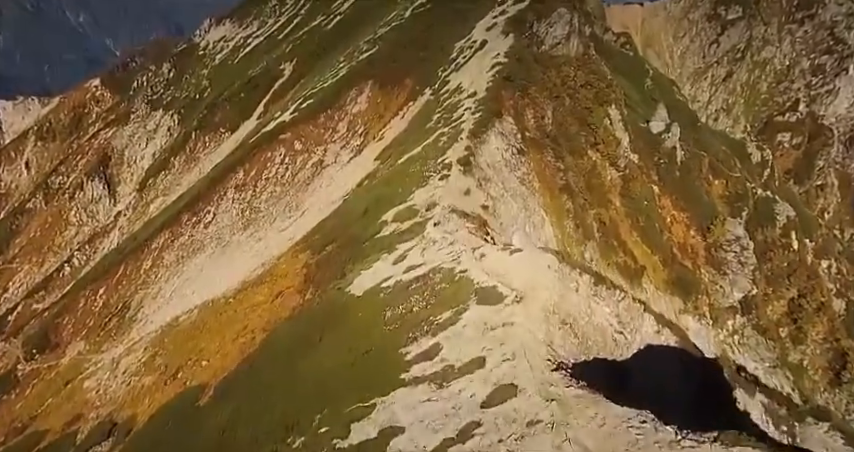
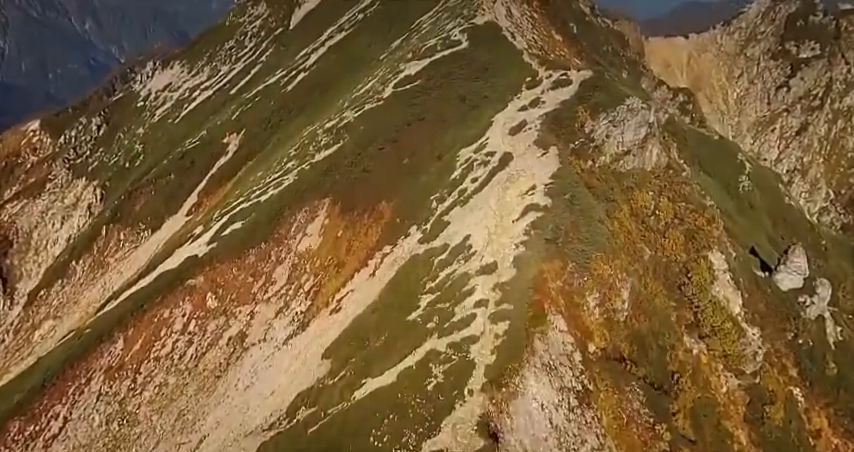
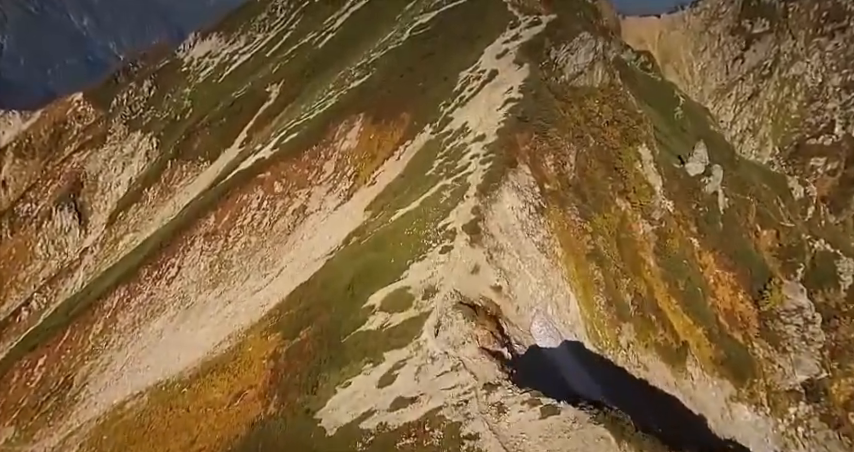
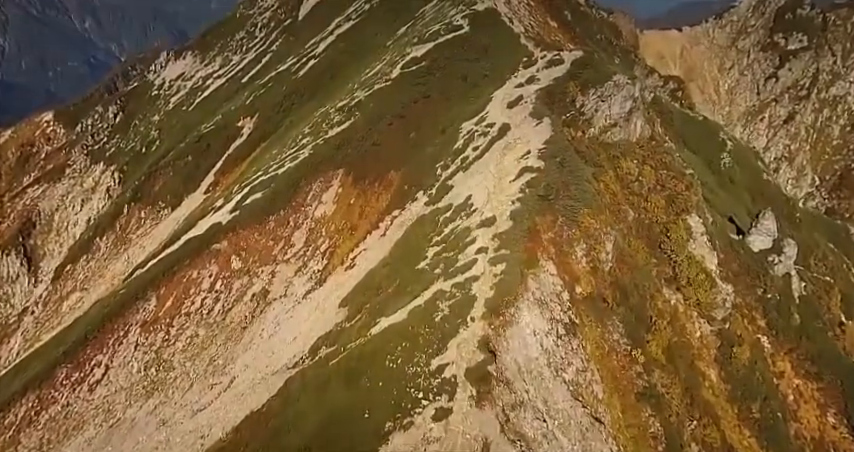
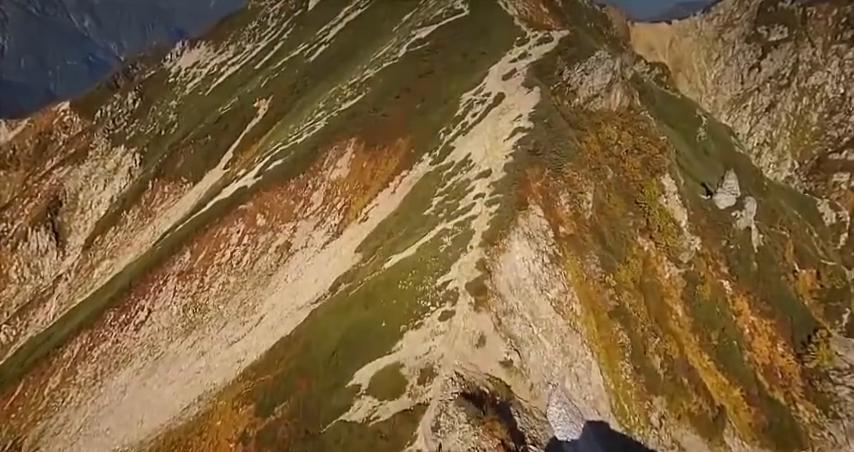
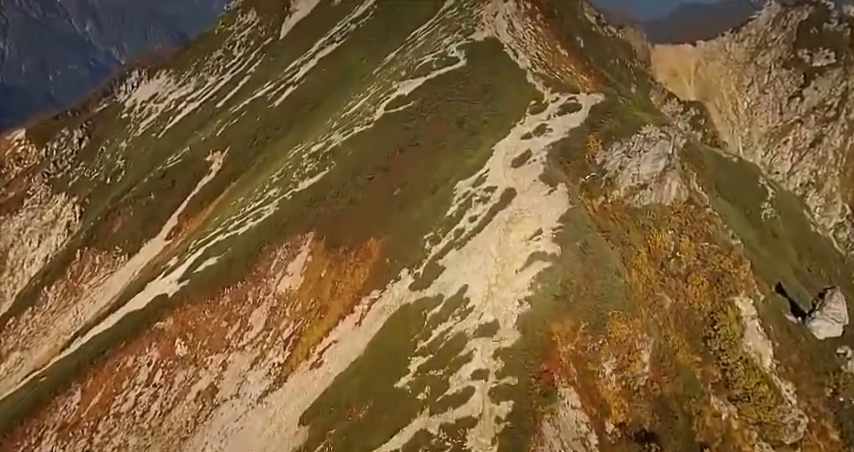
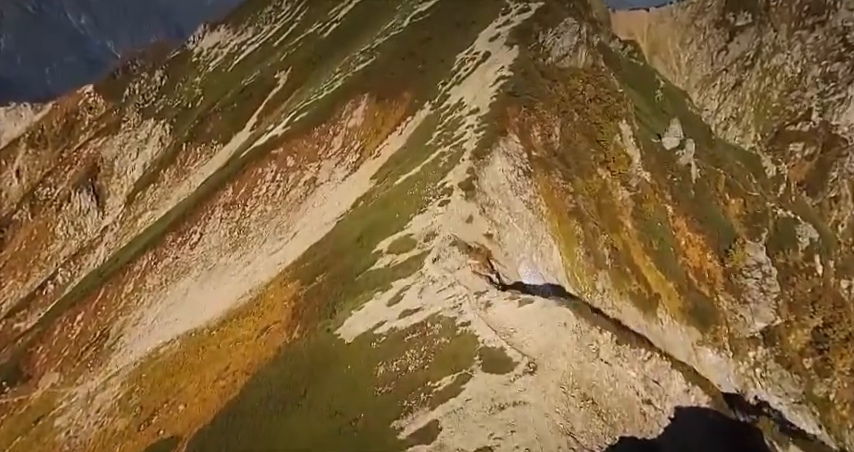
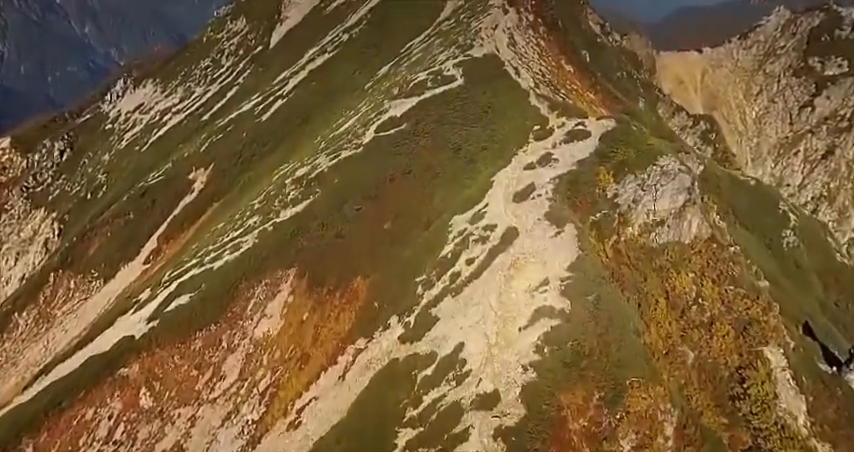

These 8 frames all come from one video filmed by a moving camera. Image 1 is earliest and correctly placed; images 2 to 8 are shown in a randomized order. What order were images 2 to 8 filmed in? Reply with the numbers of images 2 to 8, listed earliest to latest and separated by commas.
7, 3, 5, 4, 2, 6, 8
